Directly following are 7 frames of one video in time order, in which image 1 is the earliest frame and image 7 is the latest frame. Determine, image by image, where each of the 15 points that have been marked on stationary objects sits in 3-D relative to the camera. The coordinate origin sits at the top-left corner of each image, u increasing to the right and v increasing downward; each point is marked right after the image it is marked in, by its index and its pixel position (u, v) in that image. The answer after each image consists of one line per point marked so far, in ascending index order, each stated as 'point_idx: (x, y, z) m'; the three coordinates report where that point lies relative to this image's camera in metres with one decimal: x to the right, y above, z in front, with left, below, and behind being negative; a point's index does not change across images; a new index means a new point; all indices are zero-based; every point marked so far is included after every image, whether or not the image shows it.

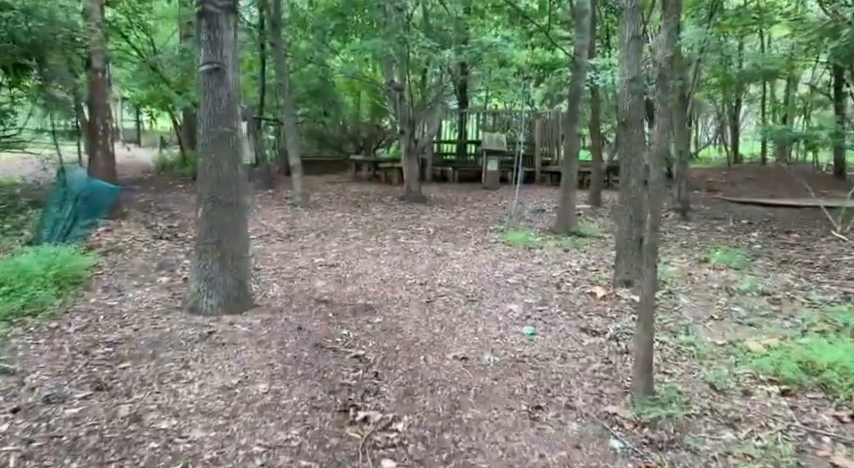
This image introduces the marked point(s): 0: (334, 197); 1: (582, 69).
0: (-1.6, +0.7, +10.3) m
1: (+2.0, +2.1, +7.4) m
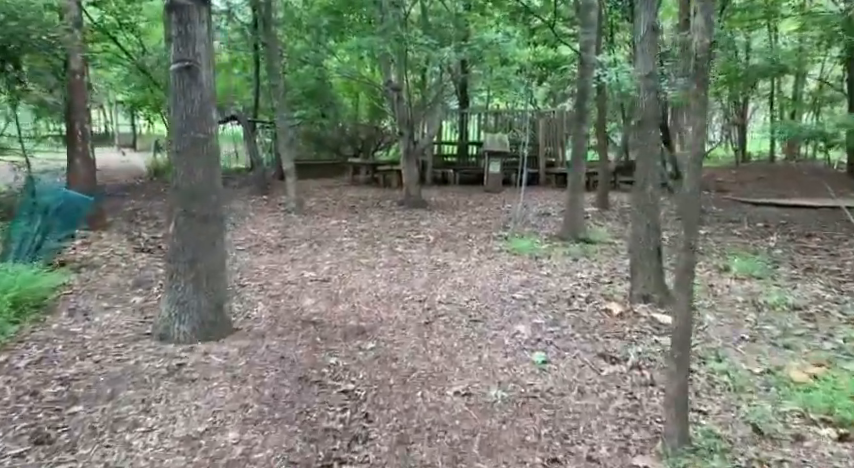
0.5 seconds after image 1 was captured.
0: (-1.6, +0.5, +9.9) m
1: (+2.0, +2.0, +7.0) m
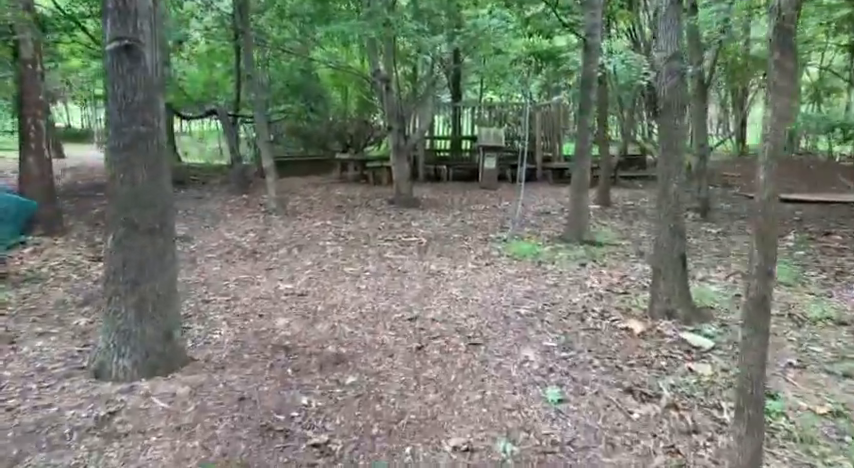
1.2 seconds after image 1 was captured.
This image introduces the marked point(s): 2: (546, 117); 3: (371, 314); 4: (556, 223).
0: (-1.8, +0.5, +9.3) m
1: (+1.8, +2.0, +6.4) m
2: (+2.7, +2.6, +12.9) m
3: (-0.4, -0.6, +4.0) m
4: (+1.8, +0.1, +7.8) m
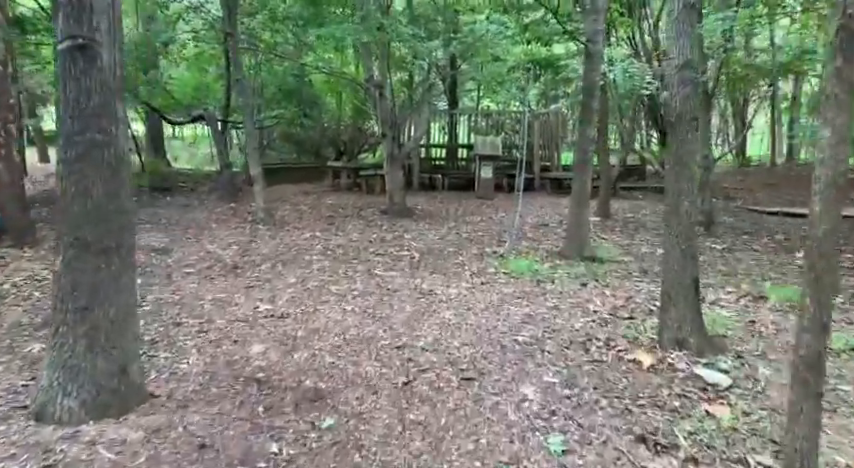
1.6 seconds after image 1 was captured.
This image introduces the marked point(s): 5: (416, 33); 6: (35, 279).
0: (-1.9, +0.4, +9.0) m
1: (+1.8, +1.8, +6.1) m
2: (+2.6, +2.4, +12.7) m
3: (-0.5, -0.7, +3.7) m
4: (+1.7, -0.1, +7.5) m
5: (-0.2, +3.2, +9.3) m
6: (-3.2, -0.4, +4.7) m
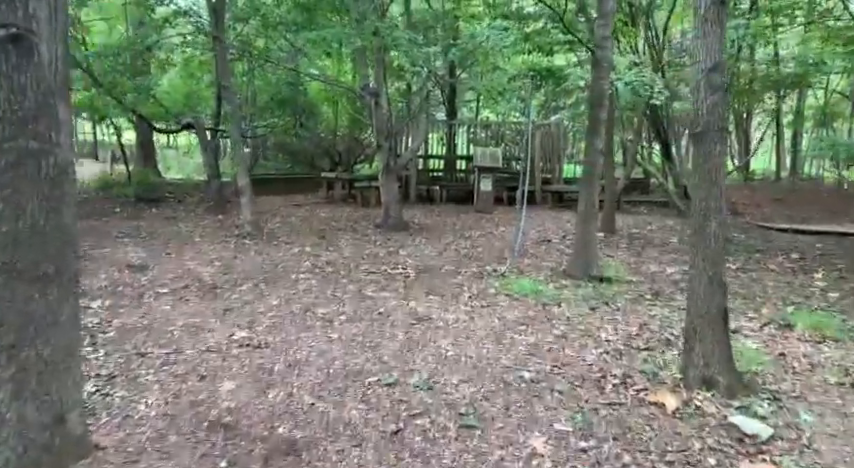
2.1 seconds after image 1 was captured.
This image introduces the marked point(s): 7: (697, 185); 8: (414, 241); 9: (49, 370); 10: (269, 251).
0: (-1.9, +0.1, +8.5) m
1: (+1.8, +1.7, +5.8) m
2: (+2.5, +2.1, +12.3) m
3: (-0.5, -0.8, +3.2) m
4: (+1.6, -0.3, +7.1) m
5: (-0.2, +3.0, +9.0) m
6: (-3.2, -0.5, +4.3) m
7: (+1.5, +0.3, +3.2) m
8: (-0.2, -0.1, +7.7) m
9: (-1.5, -0.5, +2.3) m
10: (-1.8, -0.2, +6.6) m
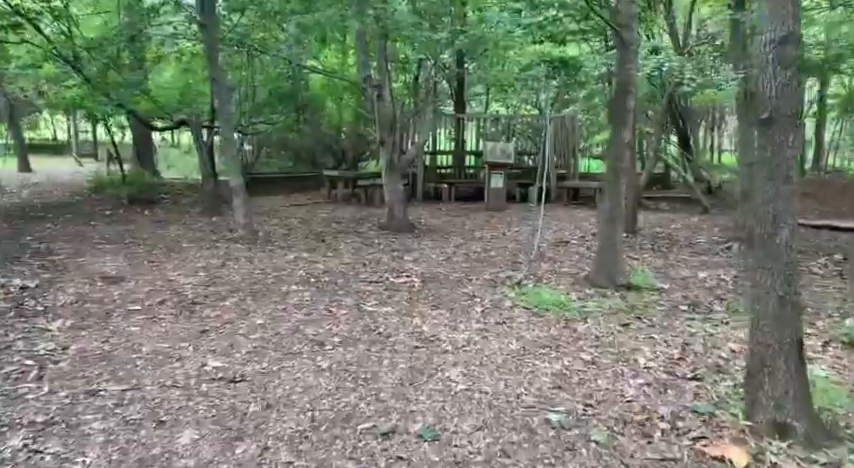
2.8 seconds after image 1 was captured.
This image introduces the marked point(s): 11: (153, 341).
0: (-1.8, +0.1, +8.0) m
1: (+1.8, +1.6, +5.1) m
2: (+2.7, +2.1, +11.7) m
3: (-0.5, -0.9, +2.7) m
4: (+1.7, -0.3, +6.5) m
5: (-0.1, +3.0, +8.3) m
6: (-3.2, -0.6, +3.8) m
7: (+1.5, +0.2, +2.6) m
8: (-0.1, -0.1, +7.1) m
9: (-1.5, -0.6, +1.7) m
10: (-1.7, -0.3, +6.1) m
11: (-1.7, -0.7, +3.6) m
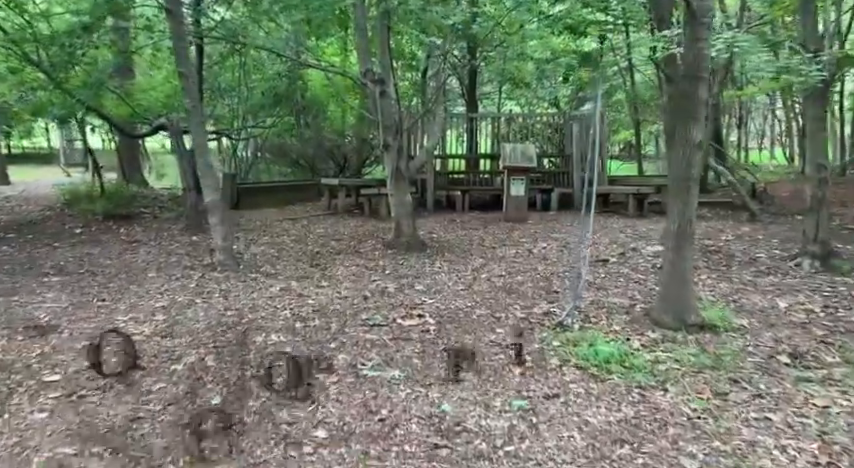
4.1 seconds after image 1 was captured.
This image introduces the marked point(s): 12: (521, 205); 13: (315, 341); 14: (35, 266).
0: (-1.7, -0.1, +6.9) m
1: (+1.9, +1.5, +4.0) m
2: (+2.8, +1.9, +10.5) m
3: (-0.4, -1.1, +1.5) m
4: (+1.9, -0.5, +5.3) m
5: (0.0, +2.8, +7.2) m
6: (-3.1, -0.8, +2.7) m
7: (+1.6, 0.0, +1.4) m
8: (+0.1, -0.3, +6.0) m
9: (-1.4, -0.8, +0.6) m
10: (-1.6, -0.5, +5.0) m
11: (-1.6, -0.9, +2.5) m
12: (+1.5, +0.5, +9.2) m
13: (-0.7, -0.7, +3.8) m
14: (-4.0, -0.3, +5.9) m
